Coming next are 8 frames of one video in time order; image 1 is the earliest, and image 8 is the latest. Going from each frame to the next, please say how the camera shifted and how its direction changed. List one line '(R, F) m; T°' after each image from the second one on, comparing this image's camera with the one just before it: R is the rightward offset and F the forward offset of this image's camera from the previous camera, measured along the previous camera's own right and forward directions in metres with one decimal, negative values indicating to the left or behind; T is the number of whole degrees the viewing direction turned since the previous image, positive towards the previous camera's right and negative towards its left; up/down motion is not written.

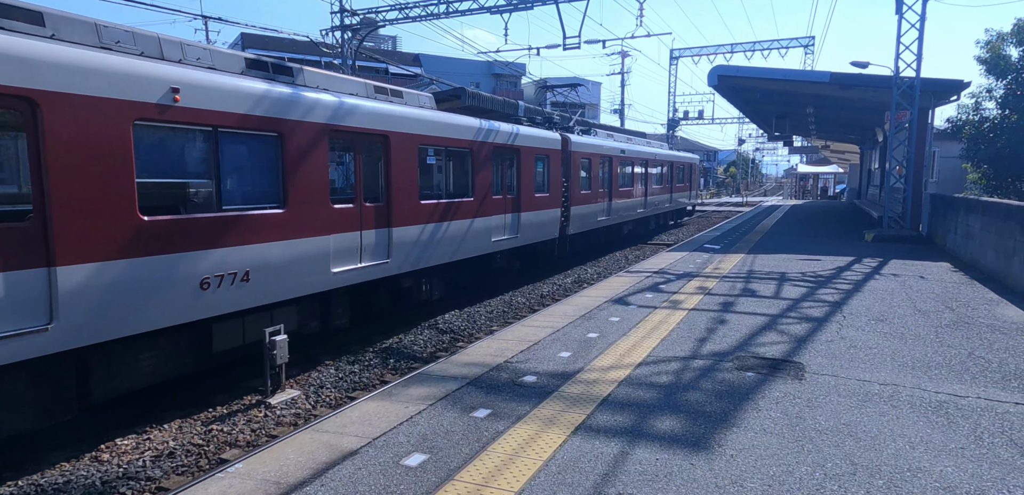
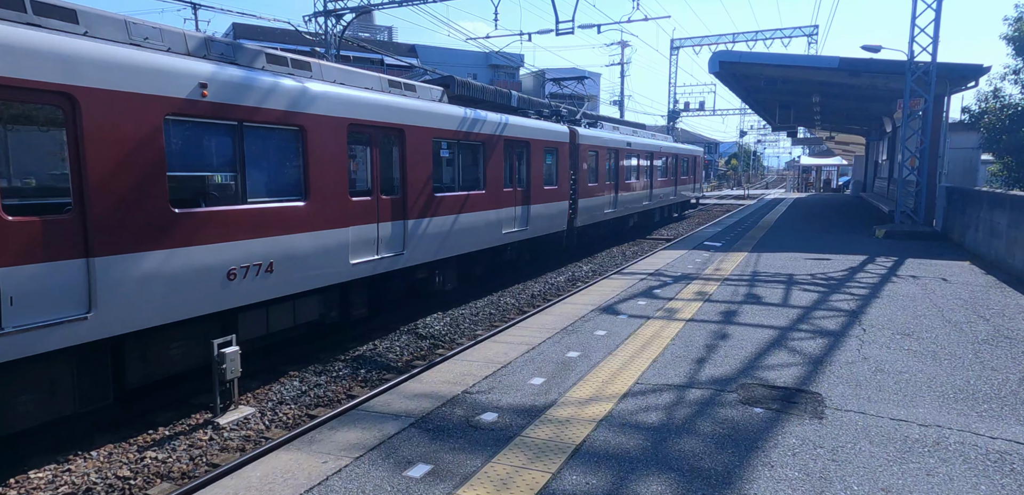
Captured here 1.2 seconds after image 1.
(+0.2, +0.7) m; 0°
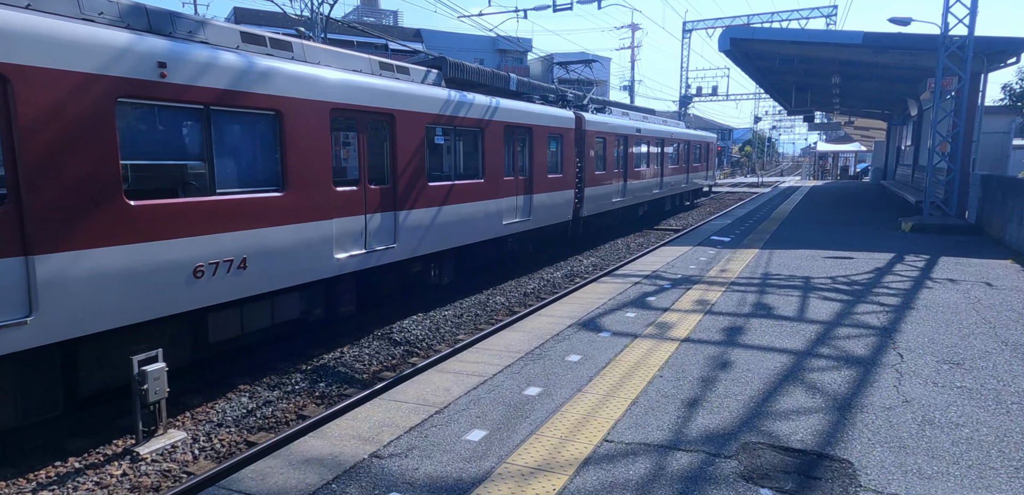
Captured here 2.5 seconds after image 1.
(+0.3, +0.9) m; -1°
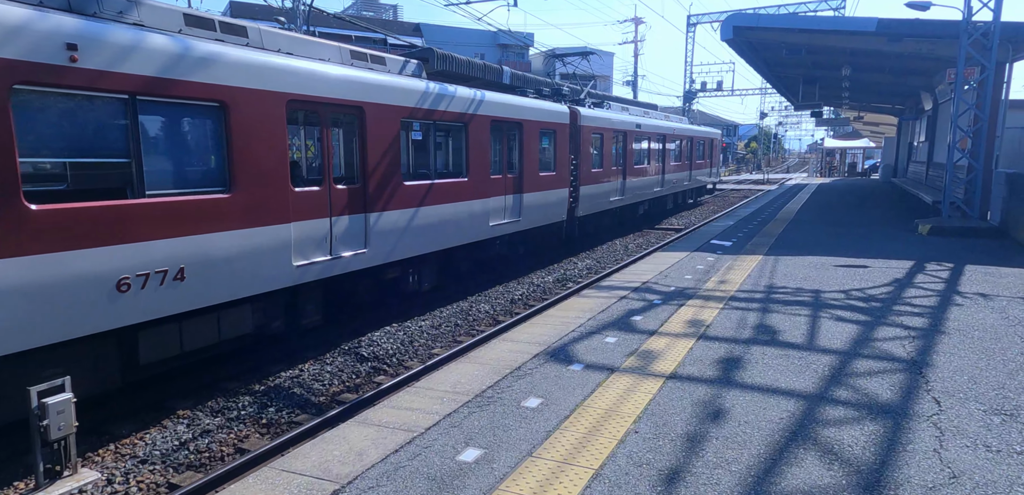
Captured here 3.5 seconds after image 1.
(+0.3, +0.7) m; 0°
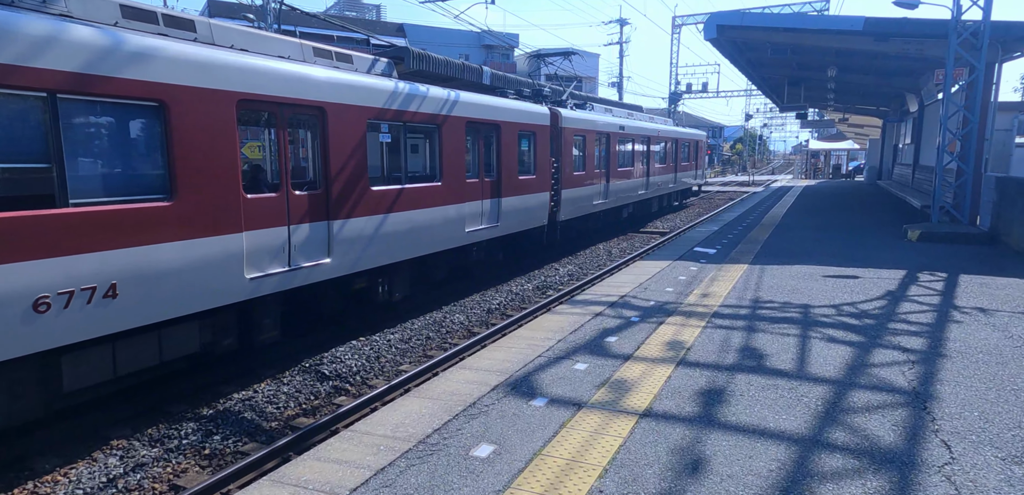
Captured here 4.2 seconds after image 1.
(+0.1, +0.4) m; +1°
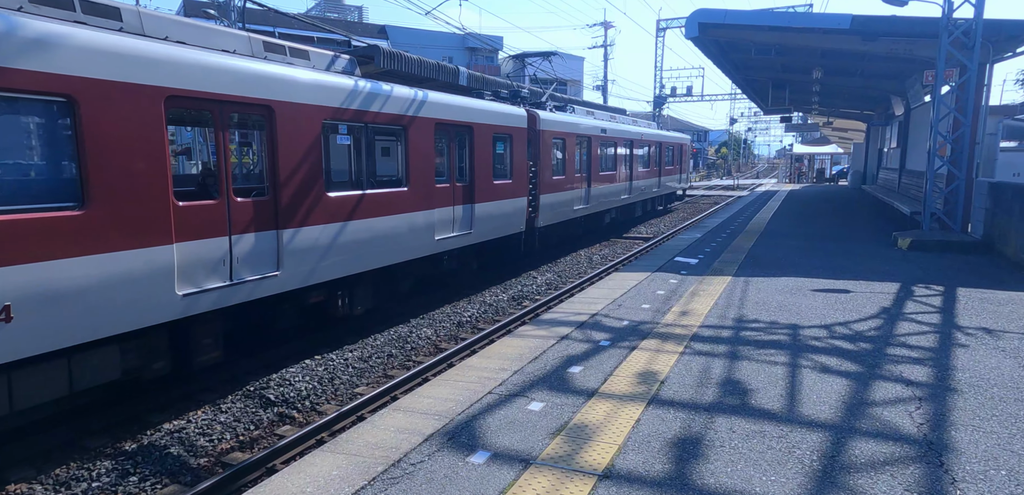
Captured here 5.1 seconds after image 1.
(+0.2, +0.6) m; +1°
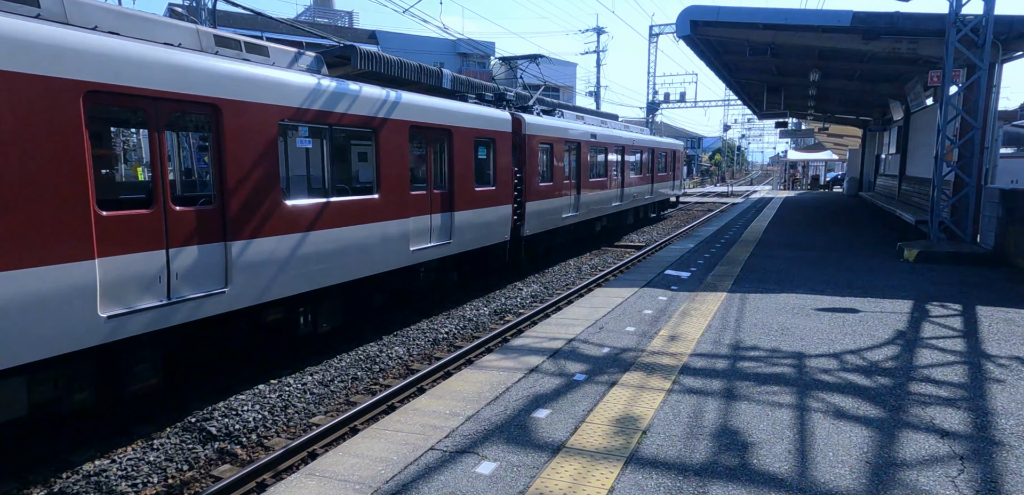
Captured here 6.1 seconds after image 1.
(+0.2, +0.6) m; 0°
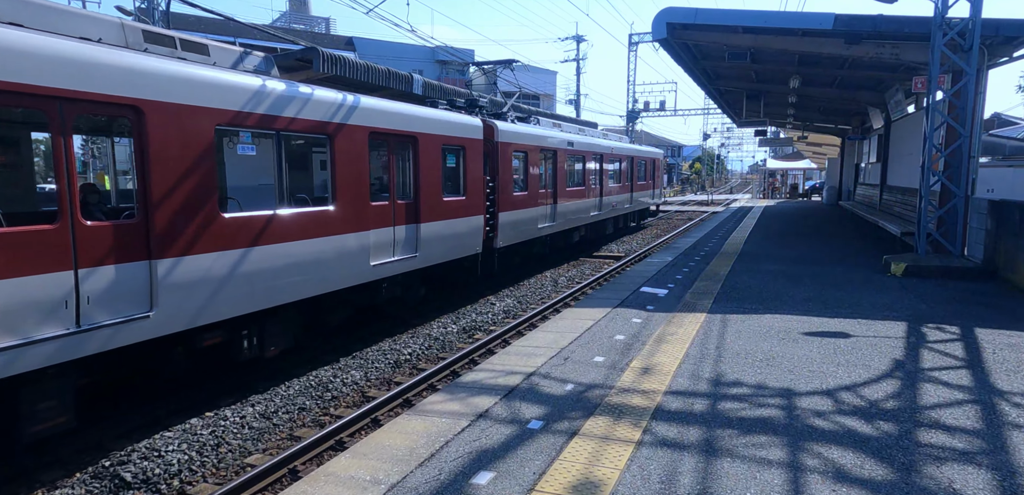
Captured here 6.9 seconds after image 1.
(+0.2, +0.6) m; +1°
